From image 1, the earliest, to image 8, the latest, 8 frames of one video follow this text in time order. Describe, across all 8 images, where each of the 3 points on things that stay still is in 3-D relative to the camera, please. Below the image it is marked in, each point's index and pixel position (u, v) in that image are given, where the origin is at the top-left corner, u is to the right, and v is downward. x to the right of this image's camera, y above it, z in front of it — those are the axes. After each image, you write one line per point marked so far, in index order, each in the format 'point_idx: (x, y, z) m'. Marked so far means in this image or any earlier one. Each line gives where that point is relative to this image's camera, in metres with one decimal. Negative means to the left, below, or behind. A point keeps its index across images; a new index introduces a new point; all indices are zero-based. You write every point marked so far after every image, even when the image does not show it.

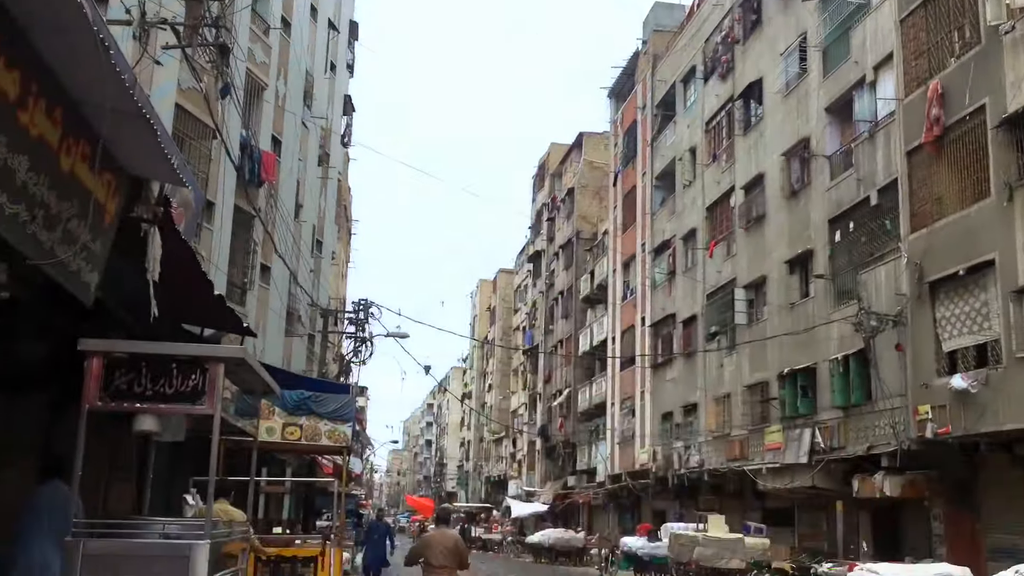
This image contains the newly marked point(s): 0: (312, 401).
0: (-2.1, -1.2, +8.9) m
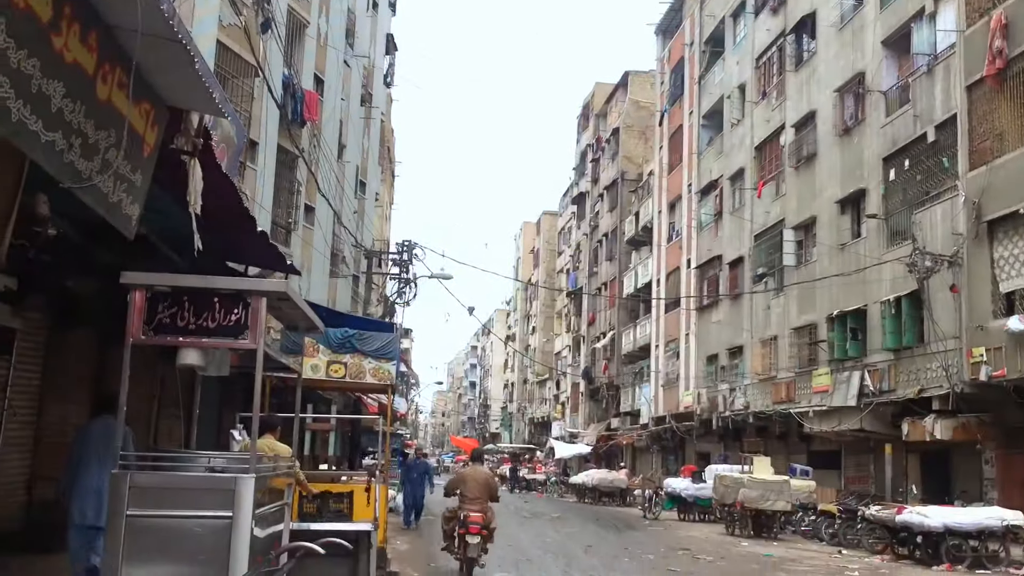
0: (-1.7, -0.5, +8.9) m
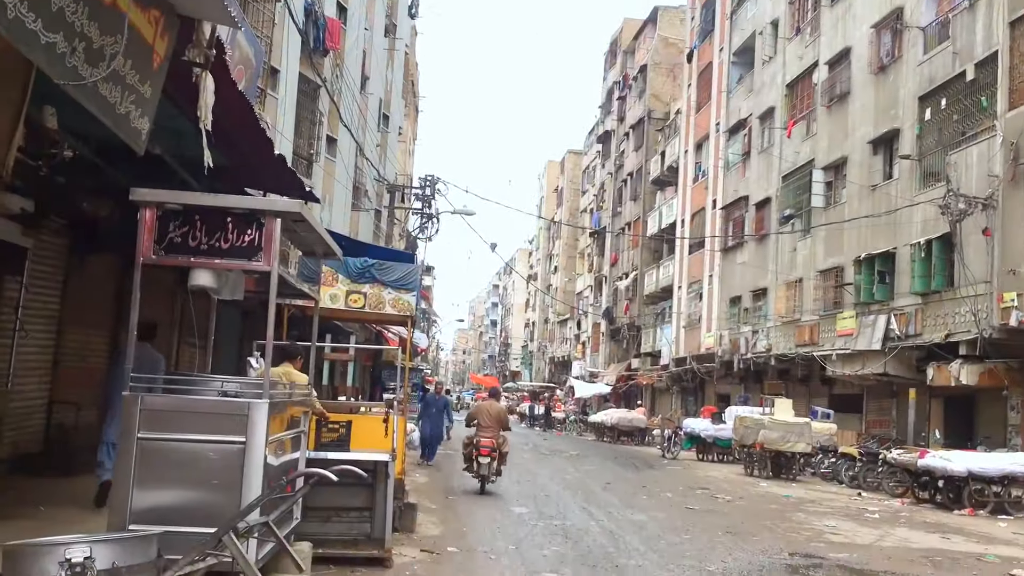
0: (-1.5, +0.2, +8.7) m
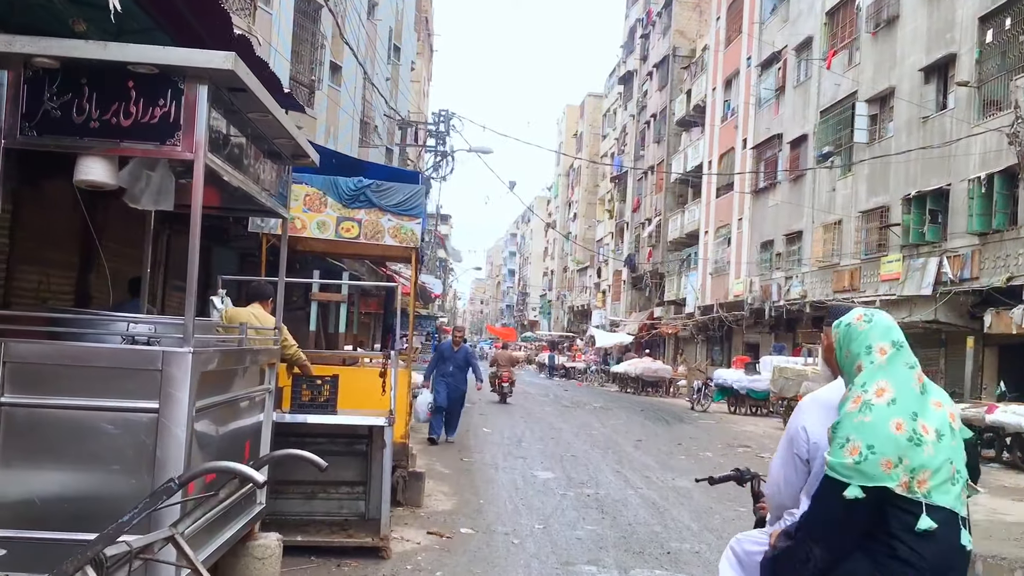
0: (-1.2, +0.9, +7.2) m
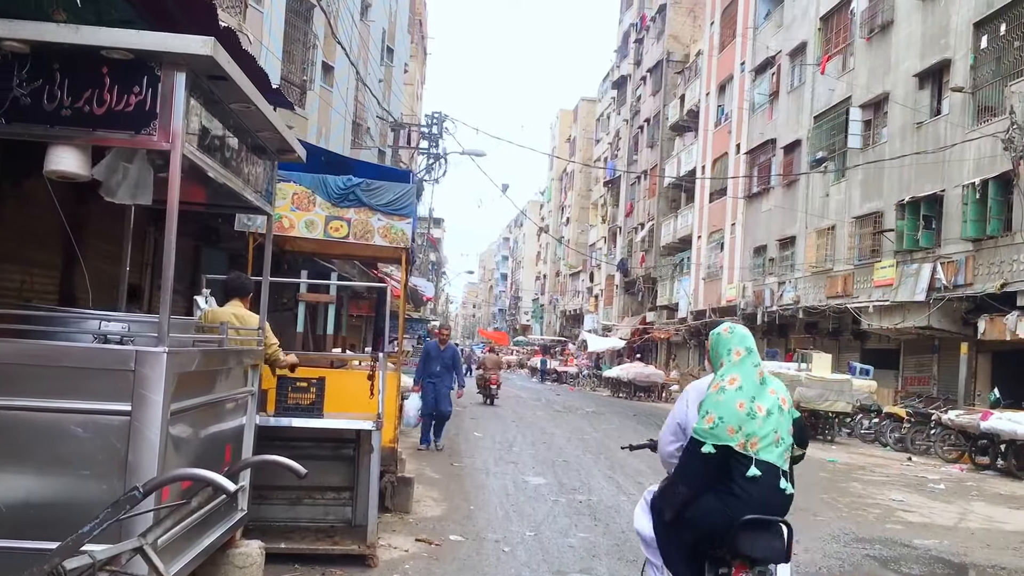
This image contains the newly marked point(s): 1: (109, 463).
0: (-1.3, +0.9, +7.1) m
1: (-1.5, -0.6, +3.0) m
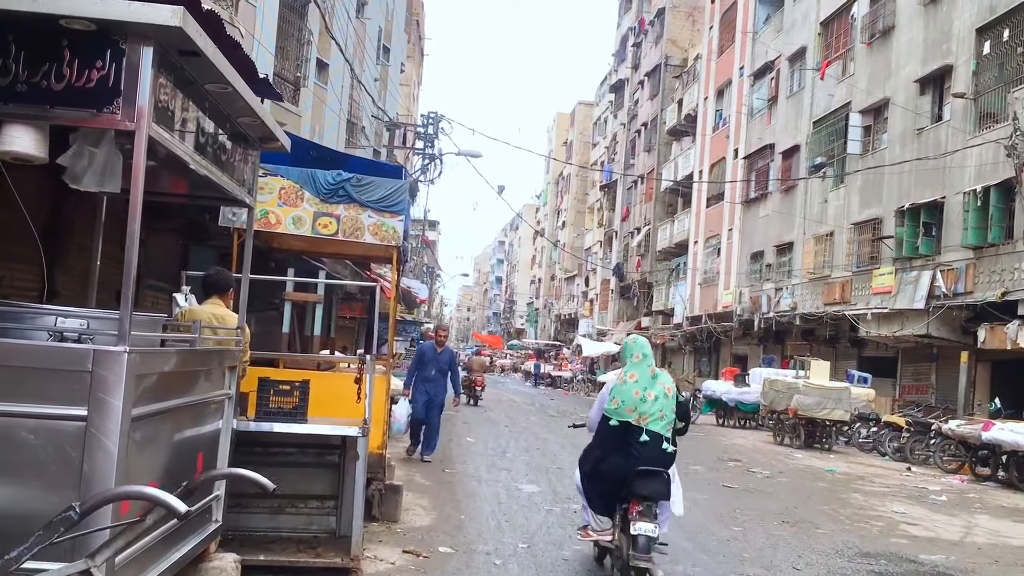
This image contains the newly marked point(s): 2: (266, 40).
0: (-1.3, +0.9, +6.8) m
1: (-1.5, -0.6, +2.7) m
2: (-4.5, +4.5, +15.0) m
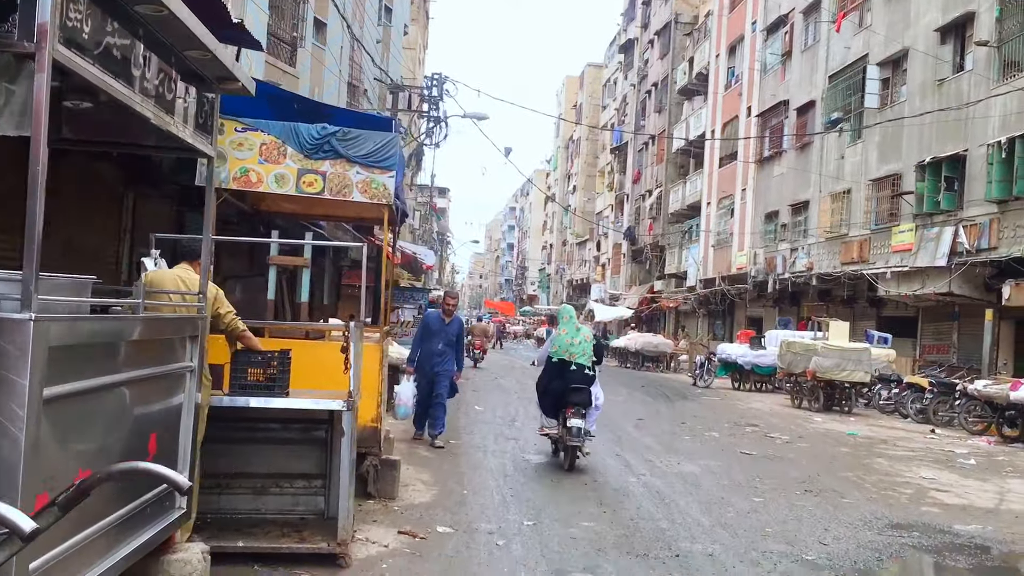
0: (-1.3, +1.1, +6.3) m
1: (-1.5, -0.5, +2.3) m
2: (-4.4, +5.0, +14.4) m
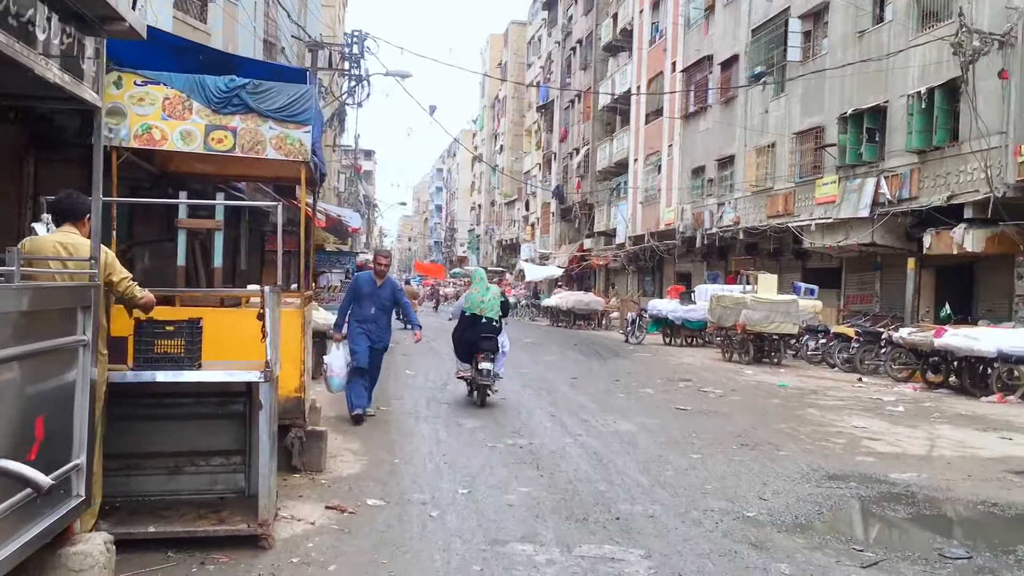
0: (-1.9, +1.4, +5.8) m
1: (-1.7, -0.5, +1.8) m
2: (-5.7, +5.6, +13.4) m
